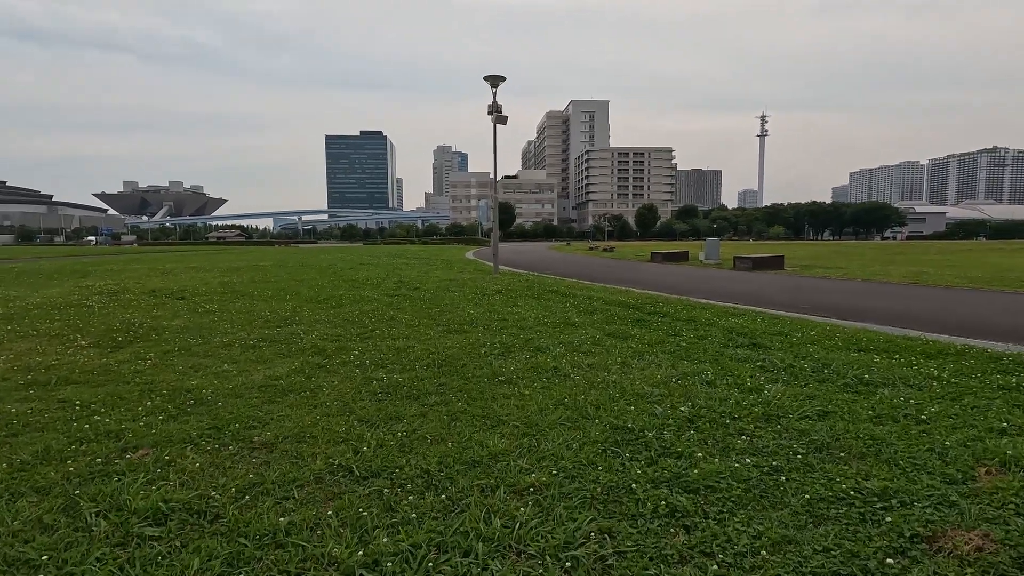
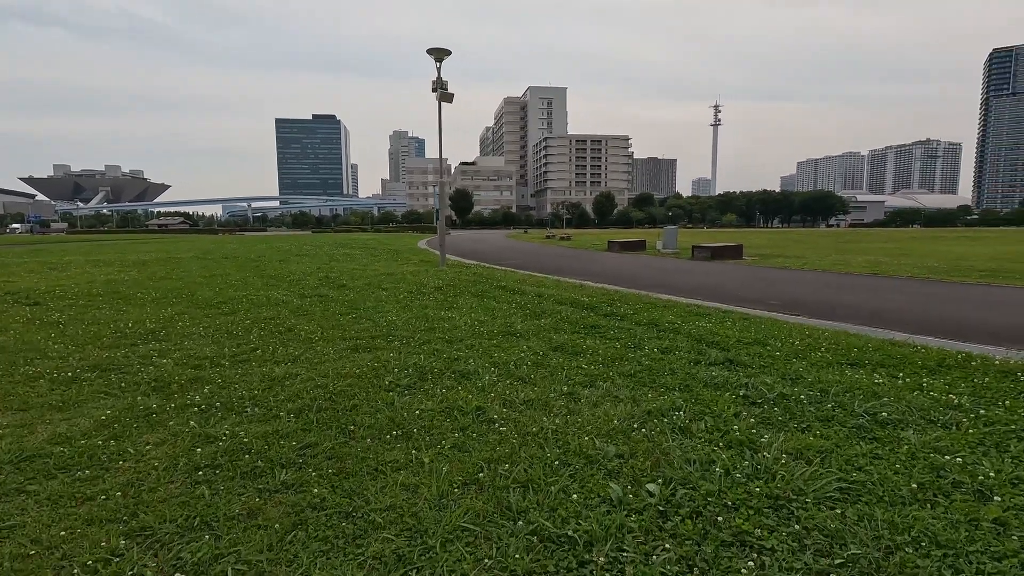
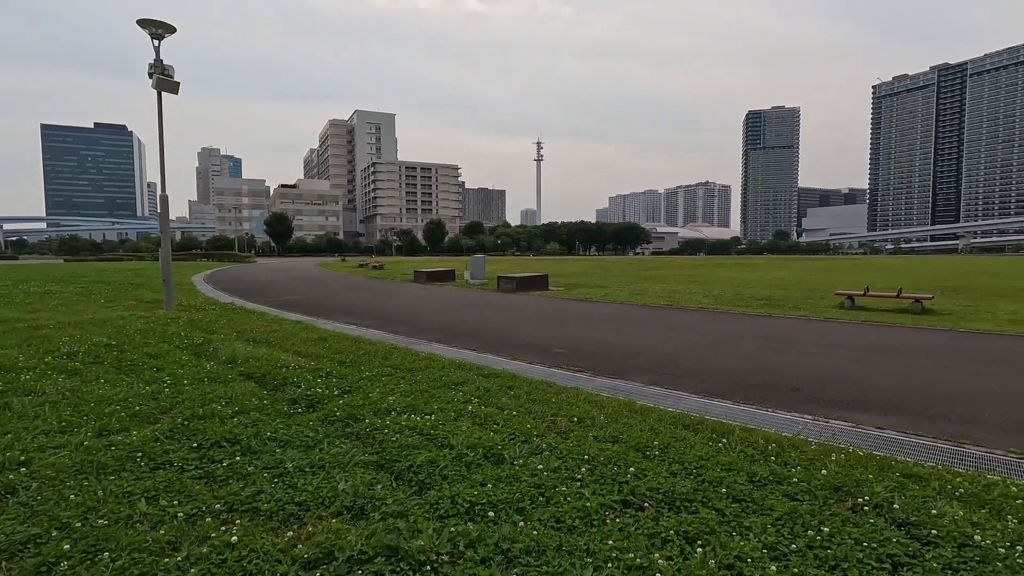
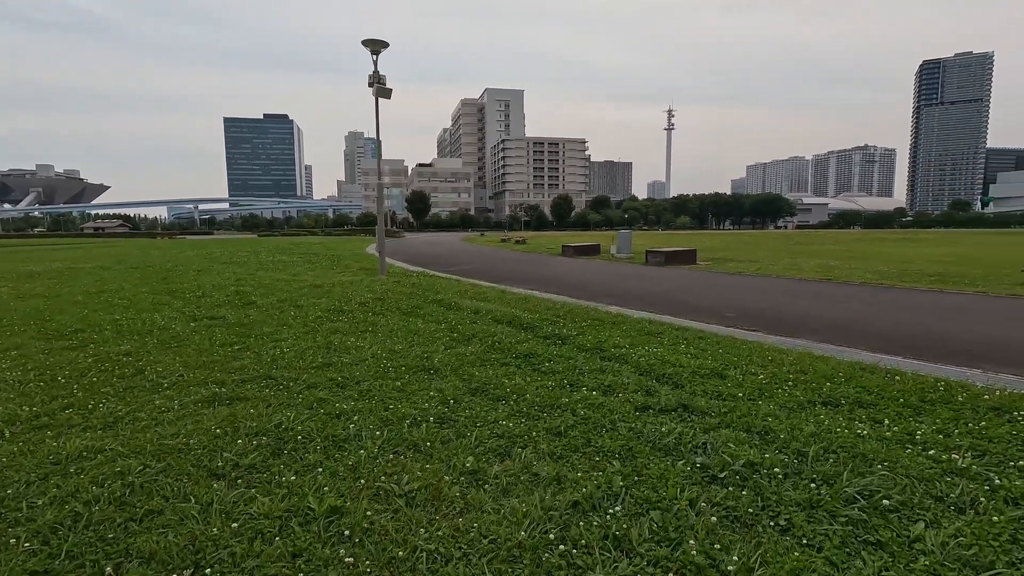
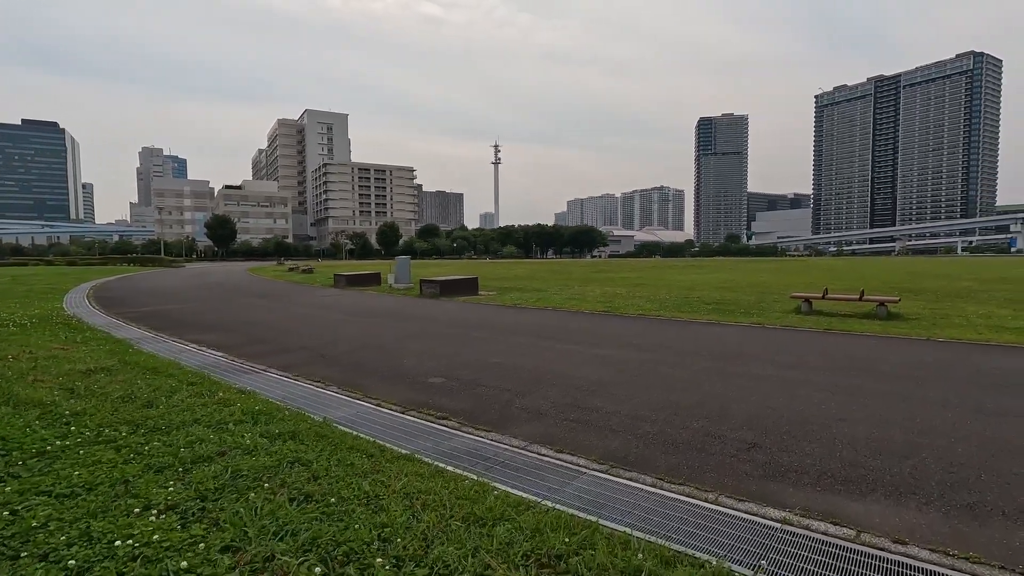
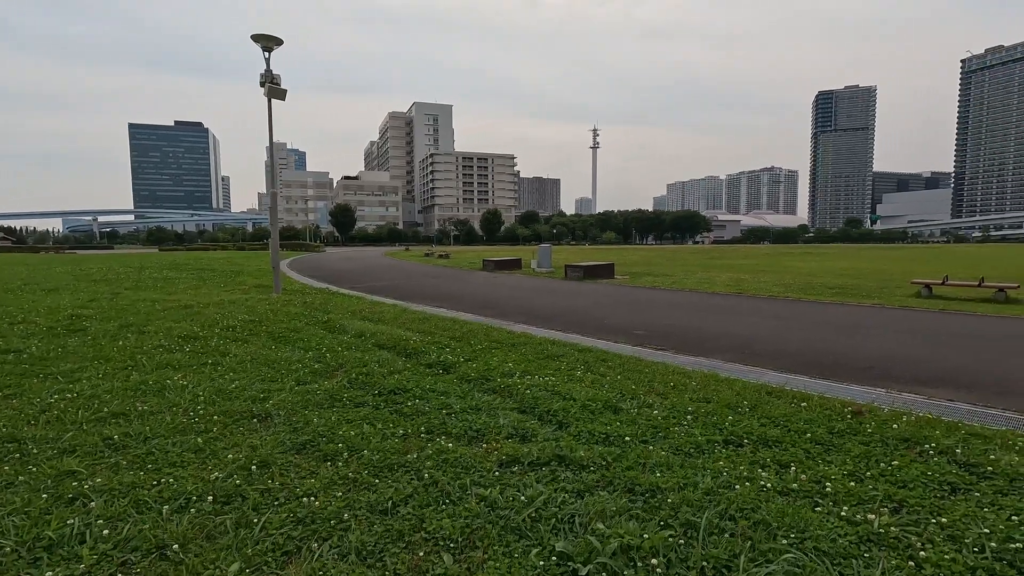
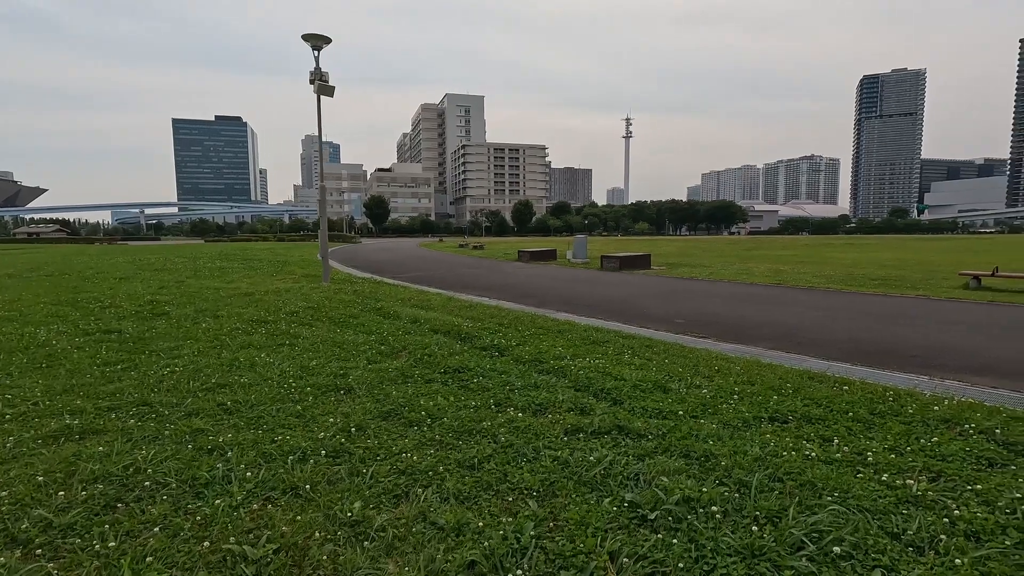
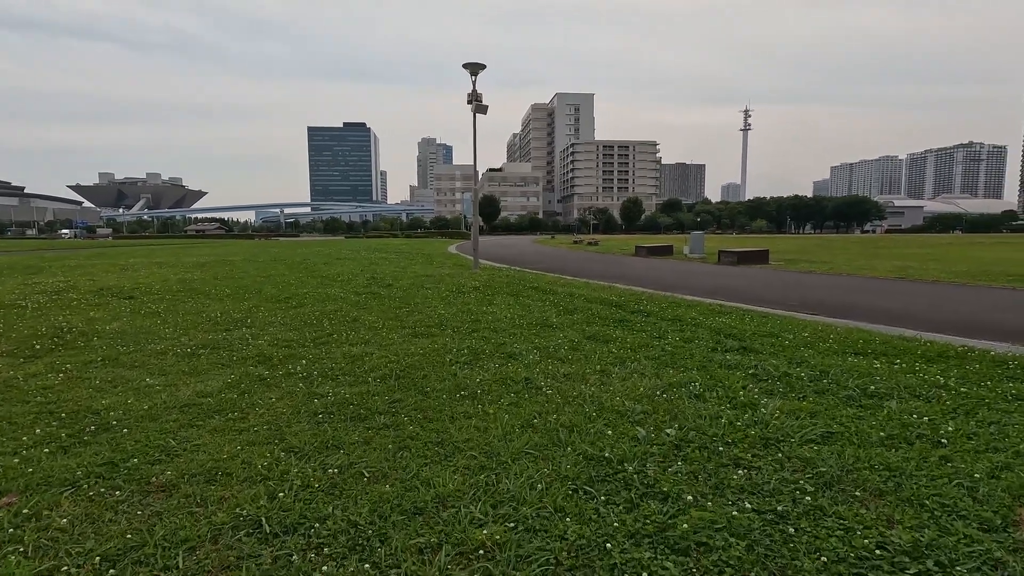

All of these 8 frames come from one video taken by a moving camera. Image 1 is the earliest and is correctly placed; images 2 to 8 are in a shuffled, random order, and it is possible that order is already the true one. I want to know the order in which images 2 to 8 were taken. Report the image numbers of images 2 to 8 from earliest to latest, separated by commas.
8, 2, 4, 7, 6, 3, 5
